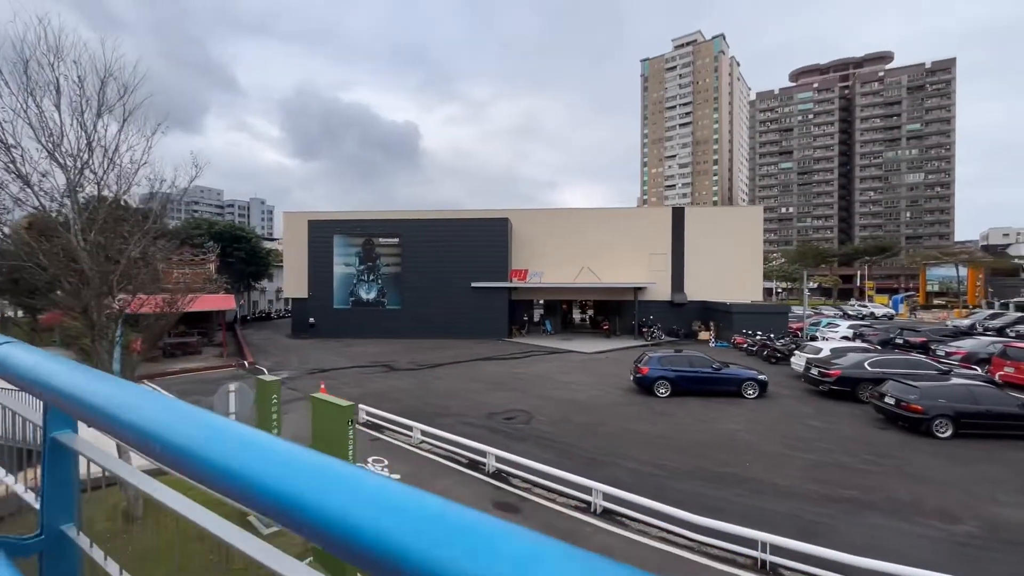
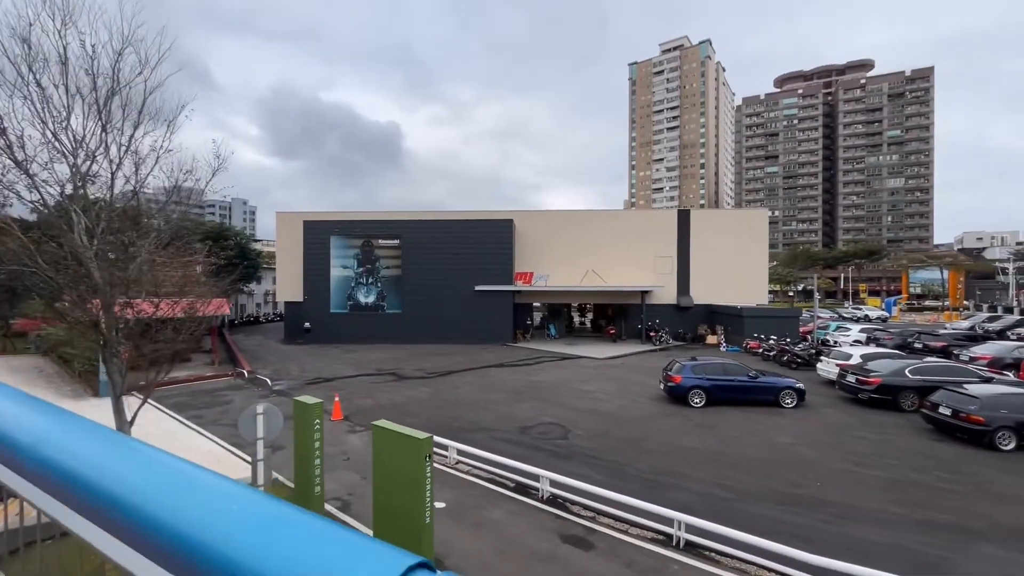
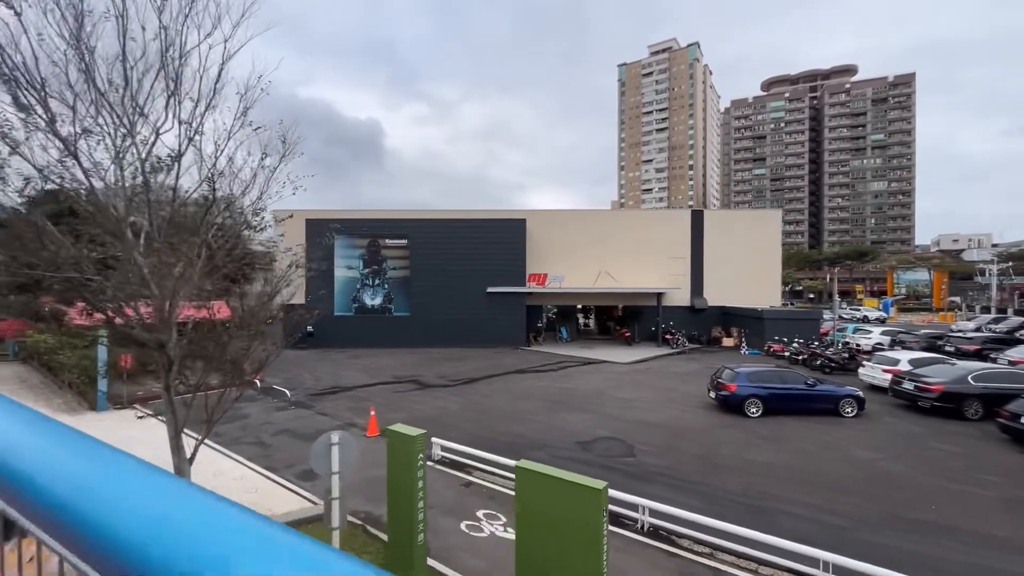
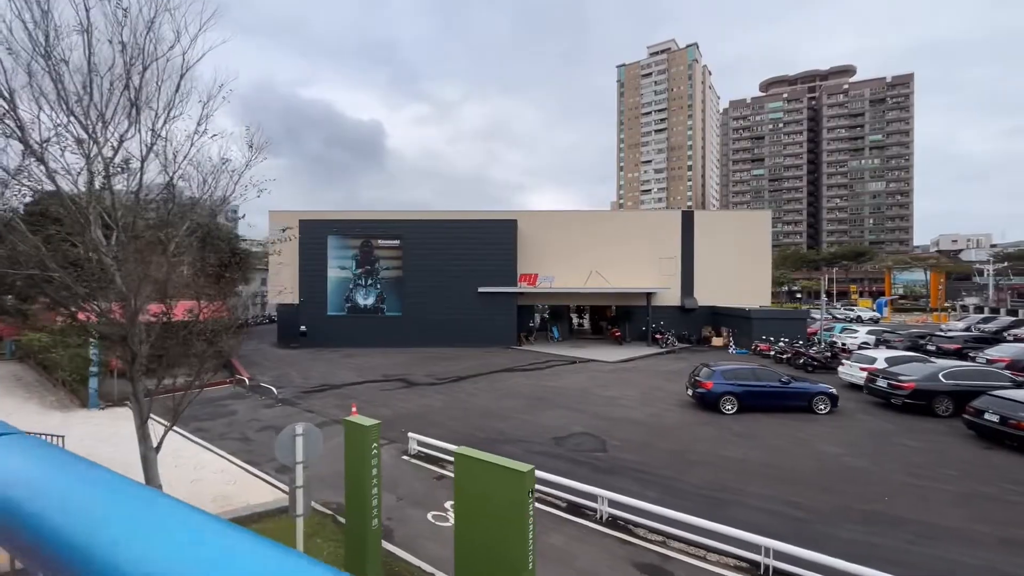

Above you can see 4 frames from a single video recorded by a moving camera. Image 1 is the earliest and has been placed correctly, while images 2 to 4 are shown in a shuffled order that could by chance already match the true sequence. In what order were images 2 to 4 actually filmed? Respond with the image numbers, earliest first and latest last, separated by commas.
2, 4, 3
